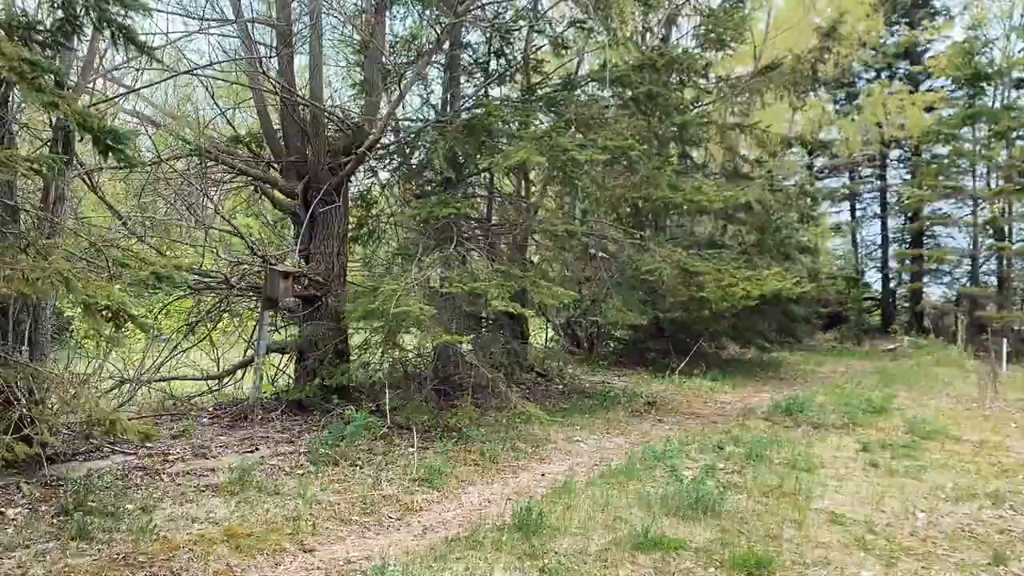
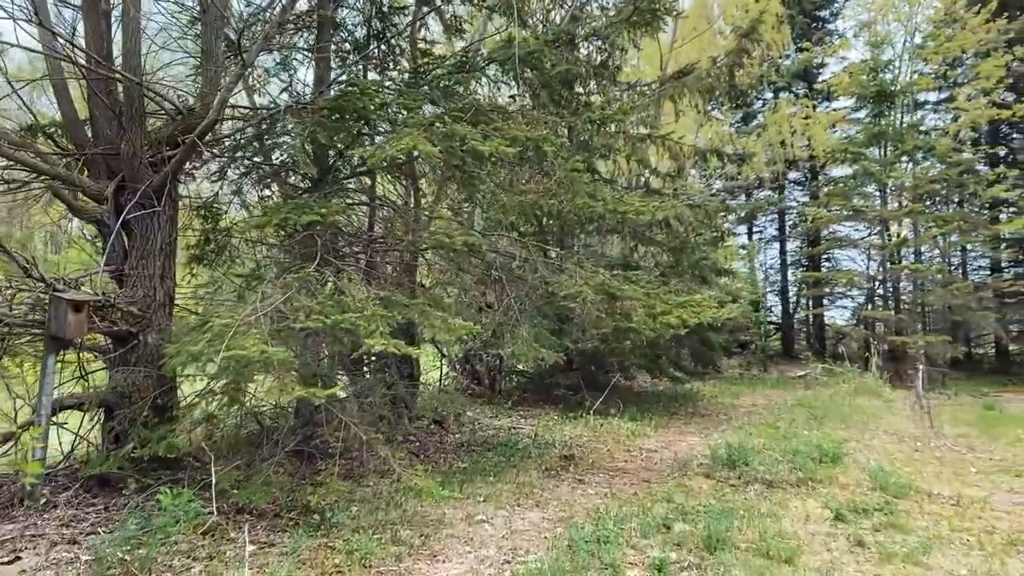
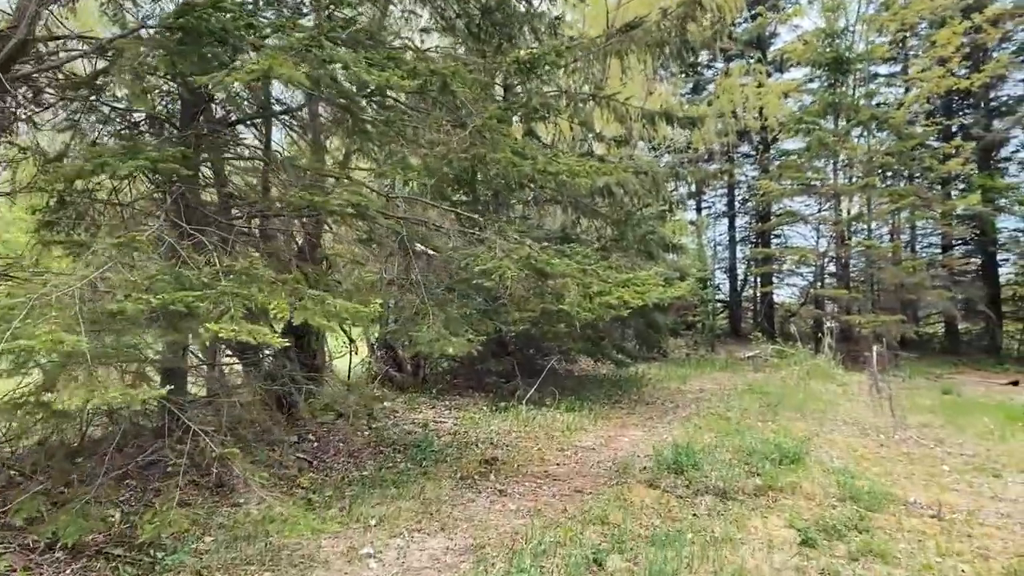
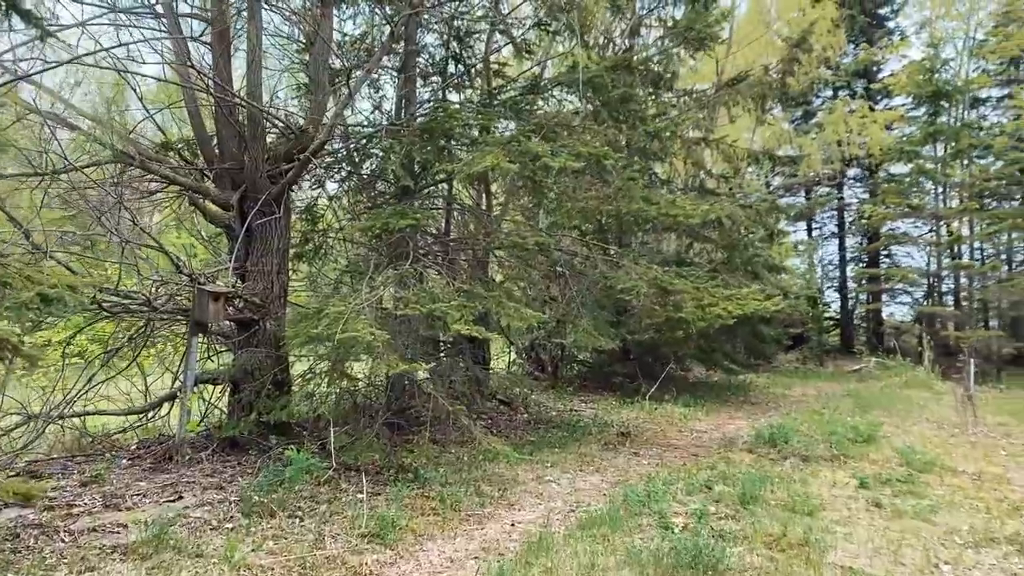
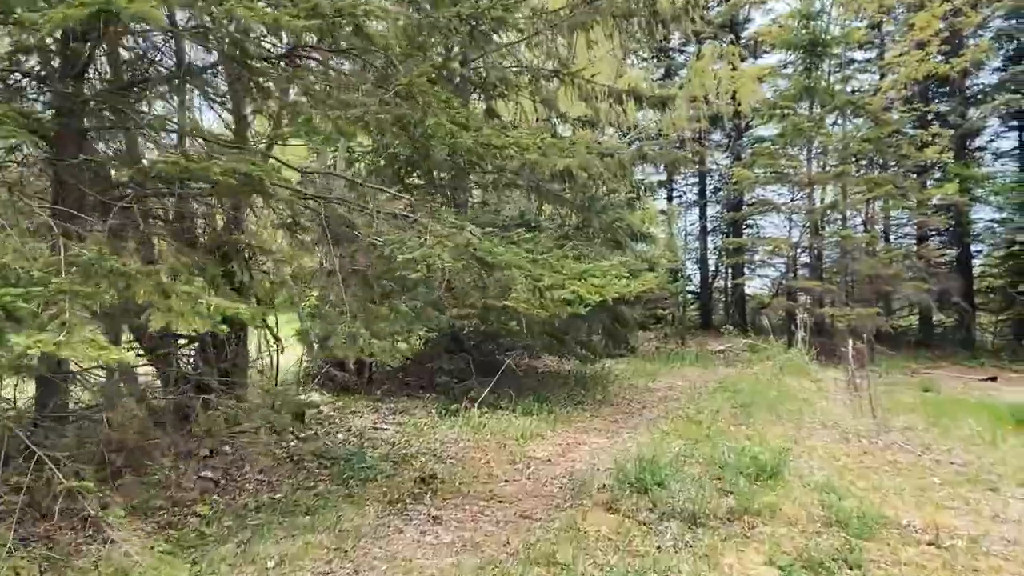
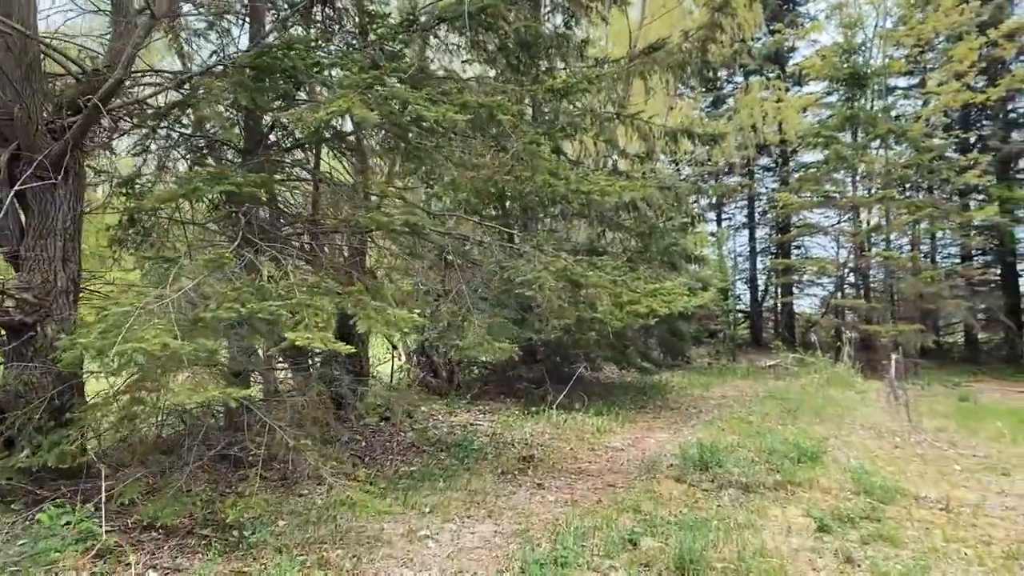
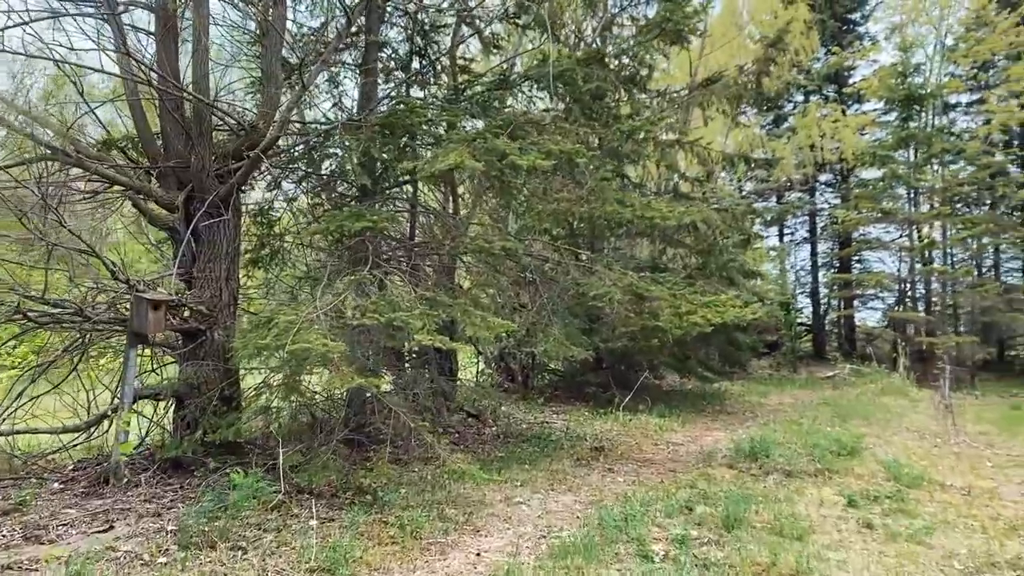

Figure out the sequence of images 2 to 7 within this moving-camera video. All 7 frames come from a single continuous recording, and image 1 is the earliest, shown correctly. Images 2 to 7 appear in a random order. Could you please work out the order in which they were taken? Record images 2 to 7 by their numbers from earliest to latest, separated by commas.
4, 7, 2, 6, 3, 5
